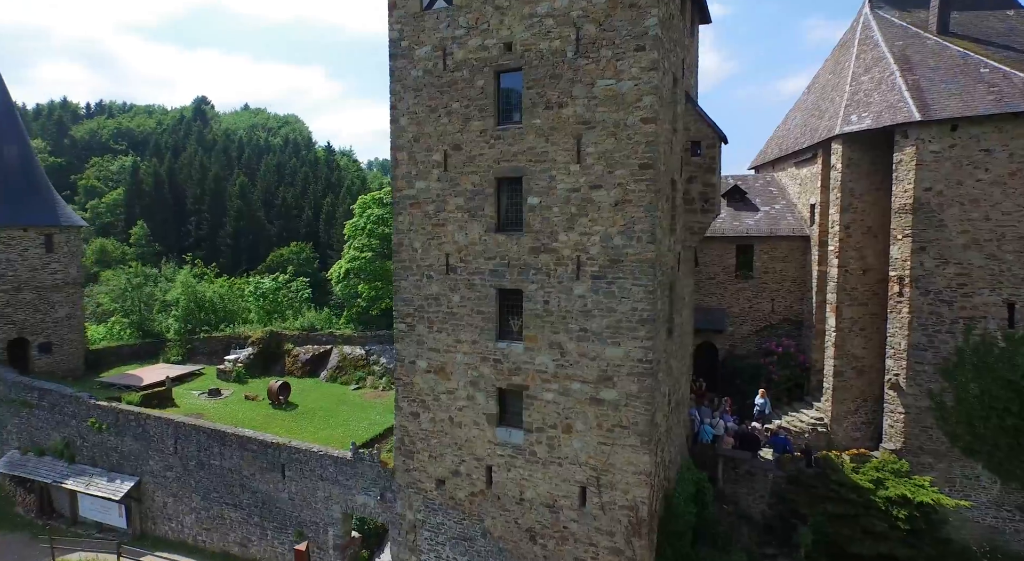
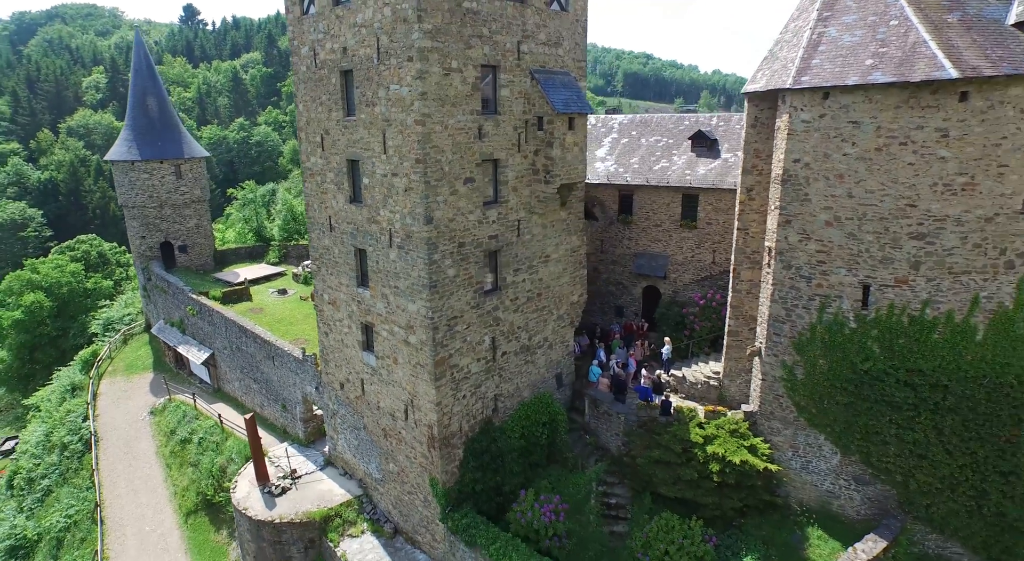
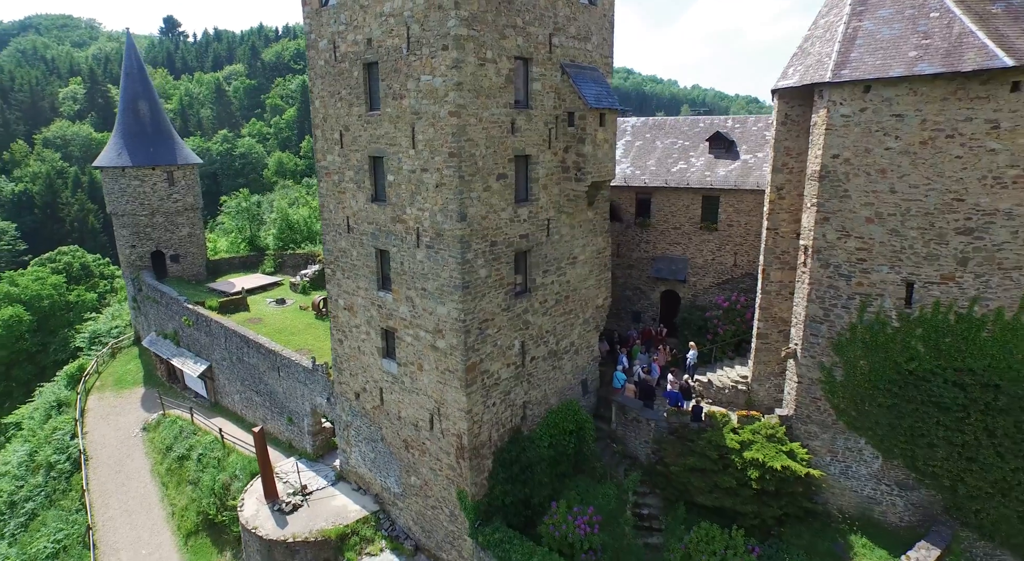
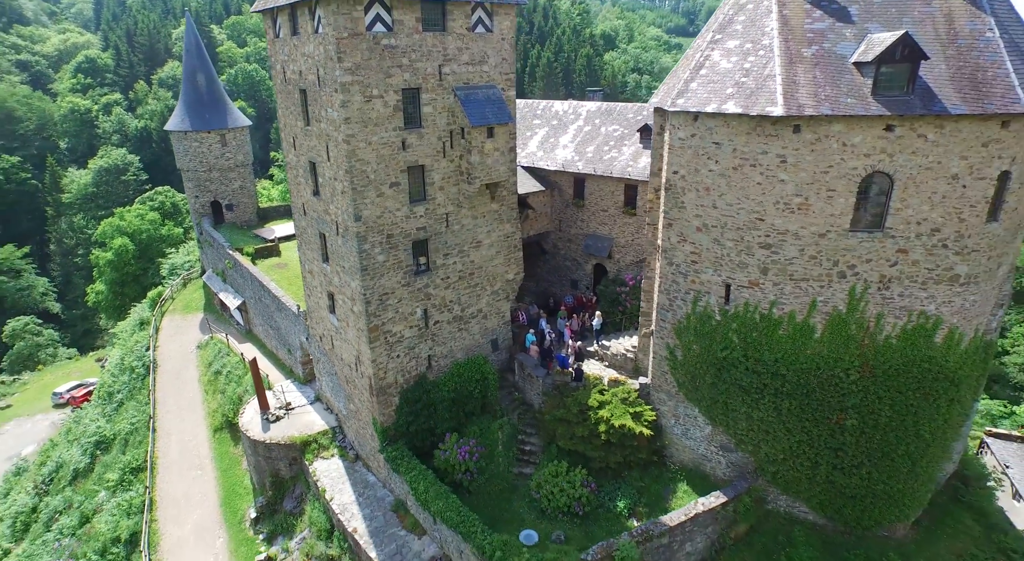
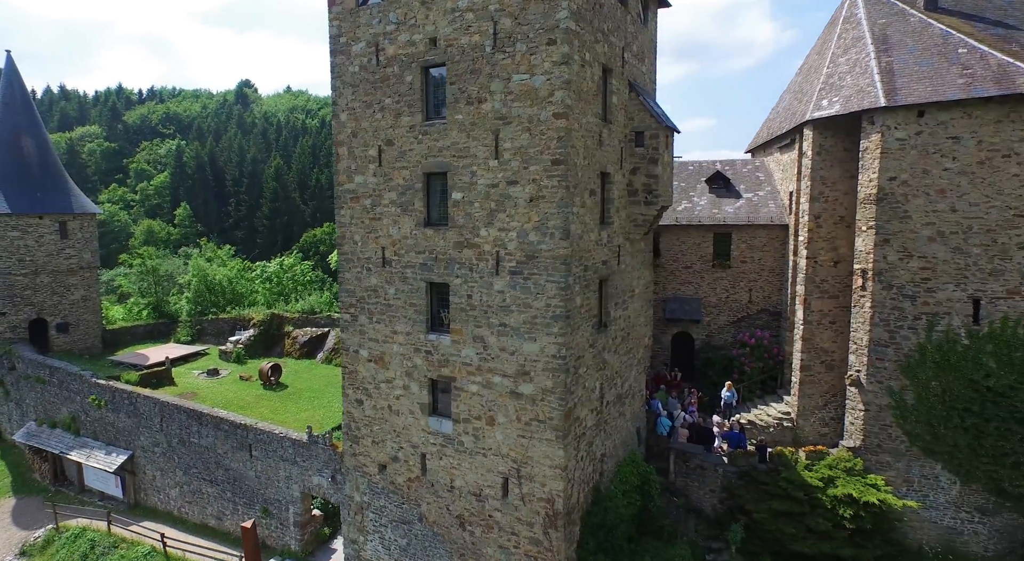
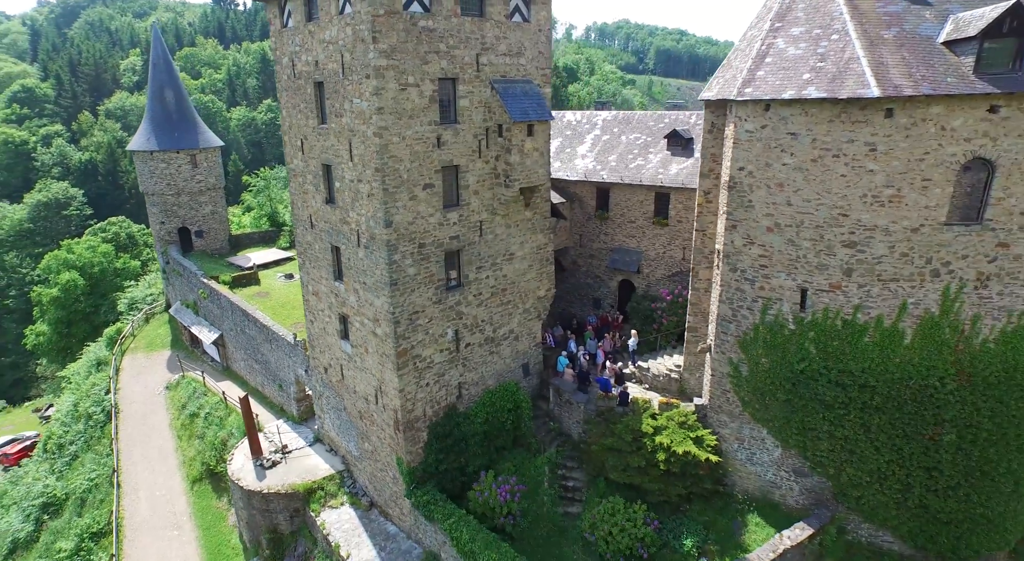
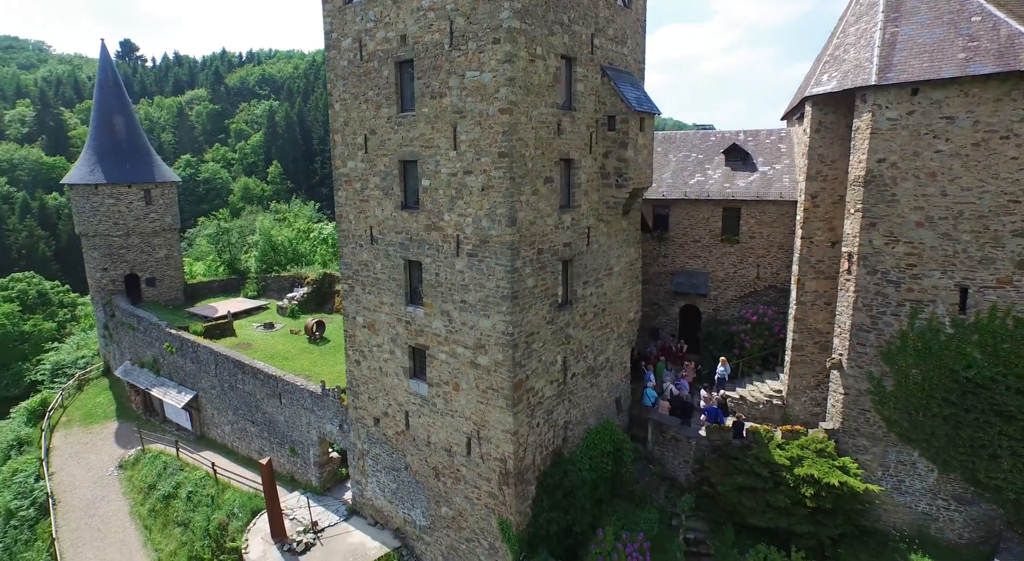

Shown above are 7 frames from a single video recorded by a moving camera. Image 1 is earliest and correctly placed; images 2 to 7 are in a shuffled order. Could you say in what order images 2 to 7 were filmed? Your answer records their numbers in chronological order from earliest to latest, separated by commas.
5, 7, 3, 2, 6, 4
